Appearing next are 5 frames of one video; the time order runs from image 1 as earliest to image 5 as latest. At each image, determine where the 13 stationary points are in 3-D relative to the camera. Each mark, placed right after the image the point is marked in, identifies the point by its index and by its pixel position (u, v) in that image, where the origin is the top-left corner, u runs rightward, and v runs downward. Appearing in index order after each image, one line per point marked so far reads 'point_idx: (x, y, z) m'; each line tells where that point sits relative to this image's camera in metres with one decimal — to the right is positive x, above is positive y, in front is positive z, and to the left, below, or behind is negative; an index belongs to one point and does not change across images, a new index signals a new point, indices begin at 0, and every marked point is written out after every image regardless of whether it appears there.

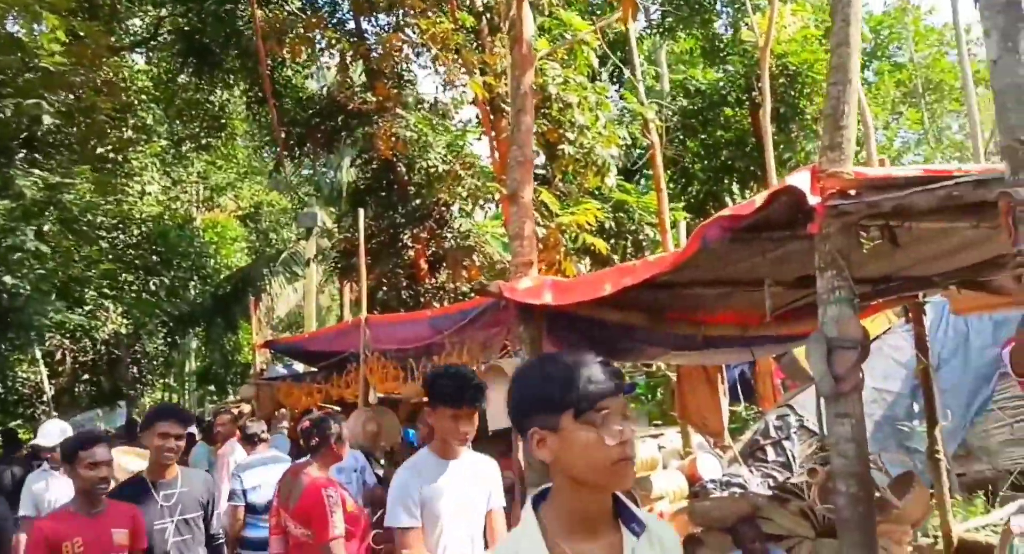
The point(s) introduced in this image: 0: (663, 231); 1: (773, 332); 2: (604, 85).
0: (+2.0, +0.6, +10.8) m
1: (+2.0, -0.4, +6.3) m
2: (+1.2, +2.5, +10.5) m
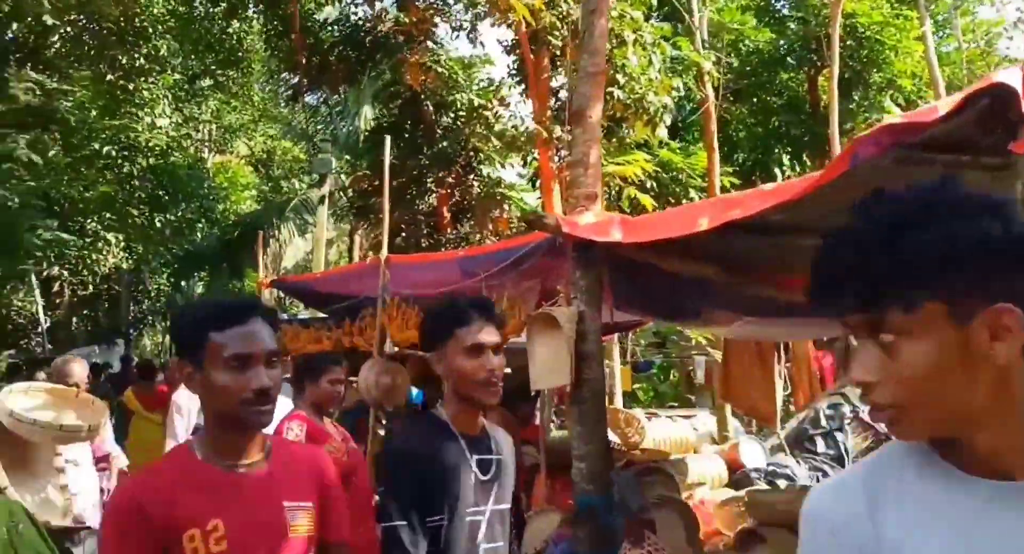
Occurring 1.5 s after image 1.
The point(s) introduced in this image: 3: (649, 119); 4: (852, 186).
0: (+2.4, +1.0, +9.9) m
1: (+2.3, -0.2, +5.4) m
2: (+1.8, +2.9, +9.5) m
3: (+1.5, +1.8, +9.2) m
4: (+1.4, +0.4, +3.3) m
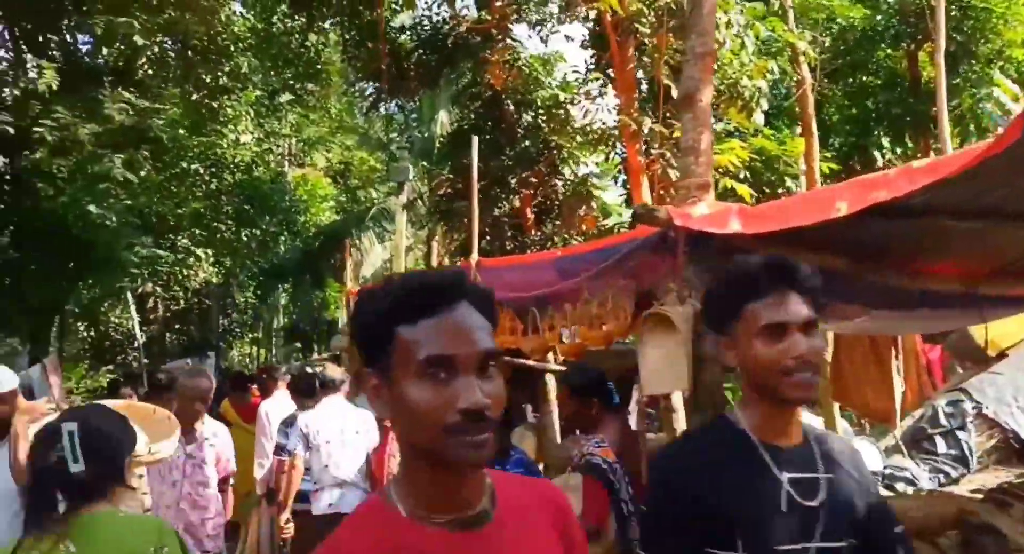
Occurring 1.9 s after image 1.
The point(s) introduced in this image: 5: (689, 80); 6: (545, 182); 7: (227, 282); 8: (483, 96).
0: (+3.4, +1.1, +9.4) m
1: (+3.0, -0.1, +4.9) m
2: (+2.7, +3.0, +9.1) m
3: (+2.5, +1.8, +8.7) m
4: (+1.8, +0.4, +2.9) m
5: (+0.9, +1.1, +4.3) m
6: (+0.4, +1.2, +10.5) m
7: (-6.3, -0.1, +18.2) m
8: (-0.4, +2.3, +10.7) m
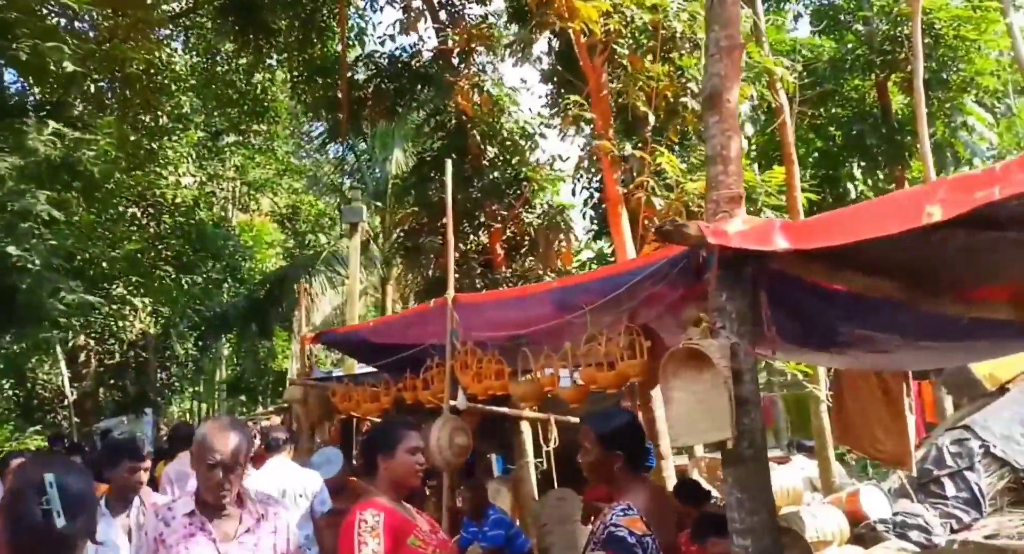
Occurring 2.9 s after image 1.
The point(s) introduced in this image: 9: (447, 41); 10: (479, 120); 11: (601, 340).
0: (+3.1, +0.7, +9.0) m
1: (+2.9, -0.2, +4.4) m
2: (+2.3, +2.6, +8.7) m
3: (+2.2, +1.5, +8.3) m
4: (+1.9, +0.4, +2.3) m
5: (+0.9, +0.9, +3.8) m
6: (0.0, +0.7, +9.9) m
7: (-7.2, -1.1, +17.0) m
8: (-0.9, +1.8, +10.1) m
9: (-0.9, +2.7, +9.8) m
10: (-0.4, +1.9, +9.8) m
11: (+0.5, -0.4, +4.7) m
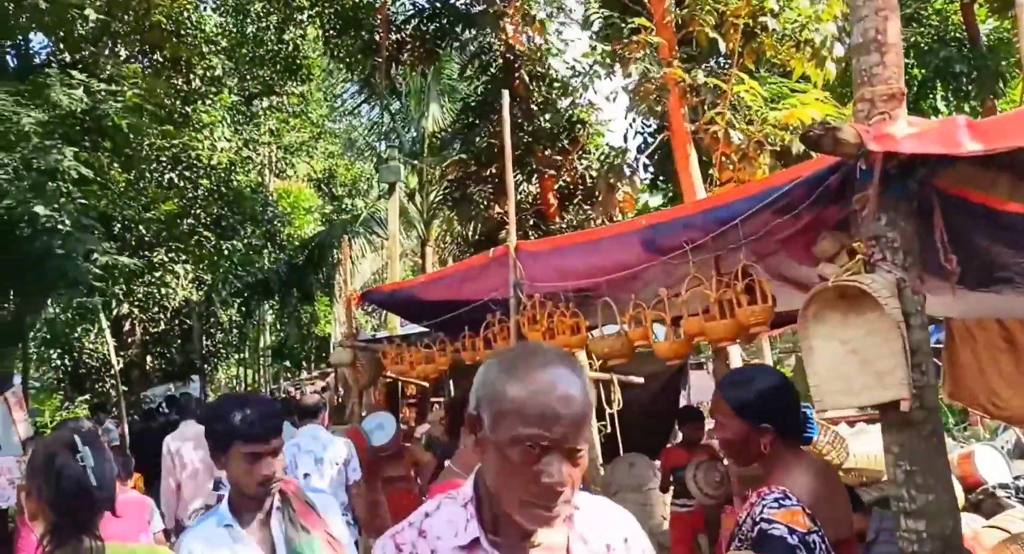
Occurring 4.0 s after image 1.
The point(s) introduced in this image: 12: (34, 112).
0: (+3.7, +1.3, +8.1) m
1: (+3.3, +0.2, +3.6) m
2: (+2.8, +3.2, +7.7) m
3: (+2.7, +2.0, +7.4) m
4: (+2.2, +0.6, +1.5) m
5: (+1.3, +1.2, +3.0) m
6: (+0.6, +1.3, +9.1) m
7: (-6.2, -0.4, +16.6) m
8: (-0.3, +2.4, +9.3) m
9: (-0.3, +3.2, +9.0) m
10: (+0.2, +2.4, +9.0) m
11: (+0.9, -0.1, +4.0) m
12: (-4.8, +1.7, +8.3) m
